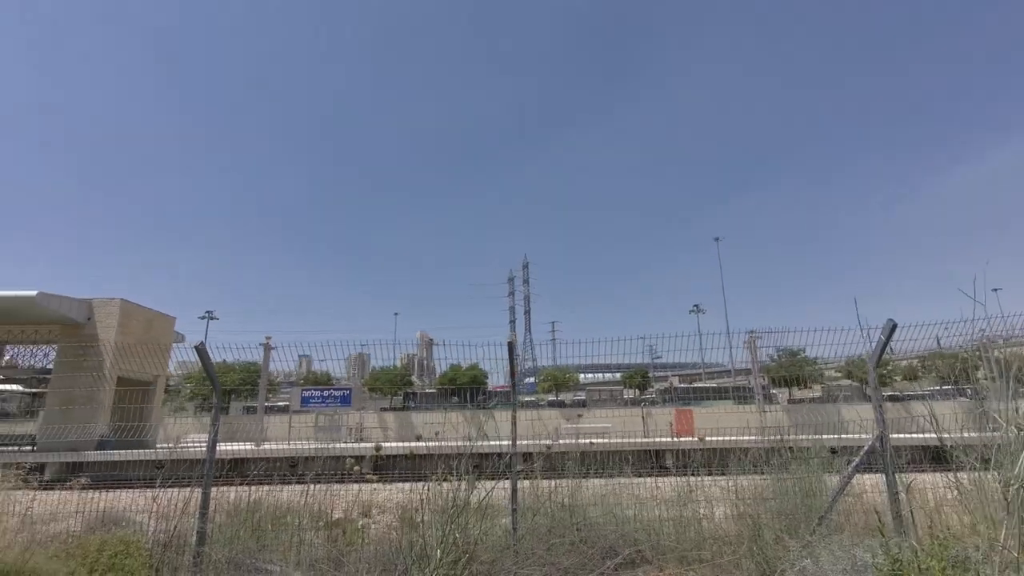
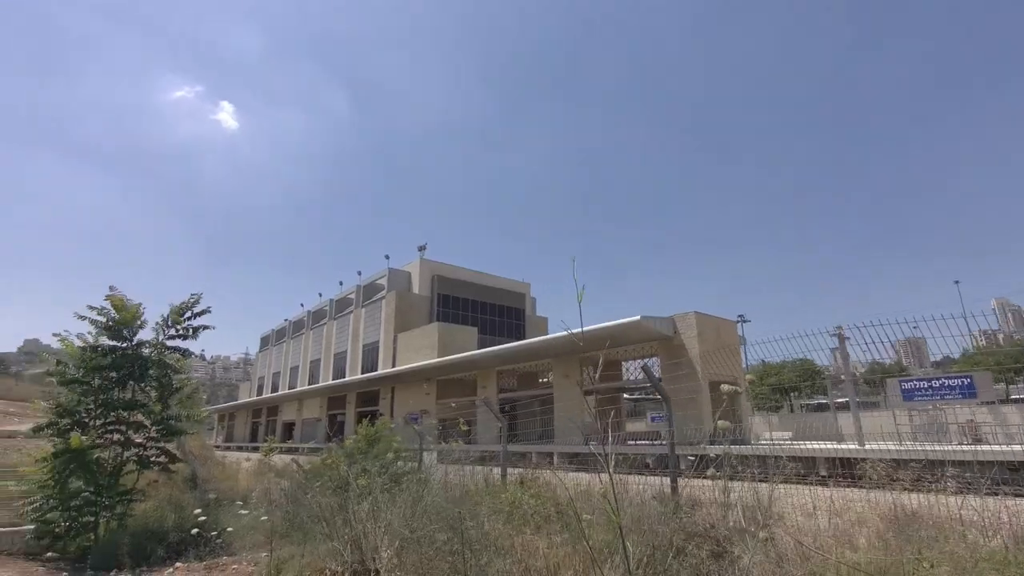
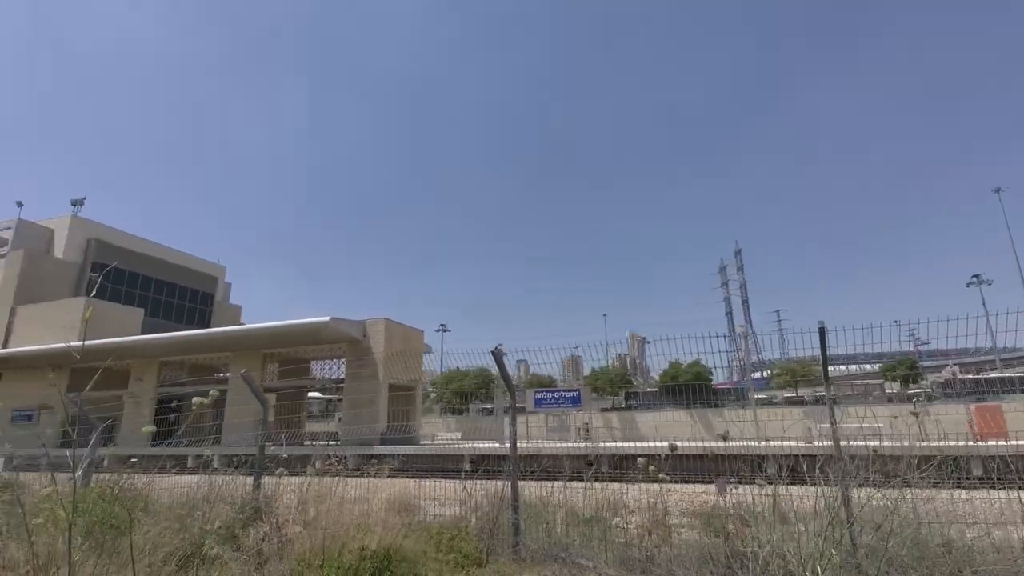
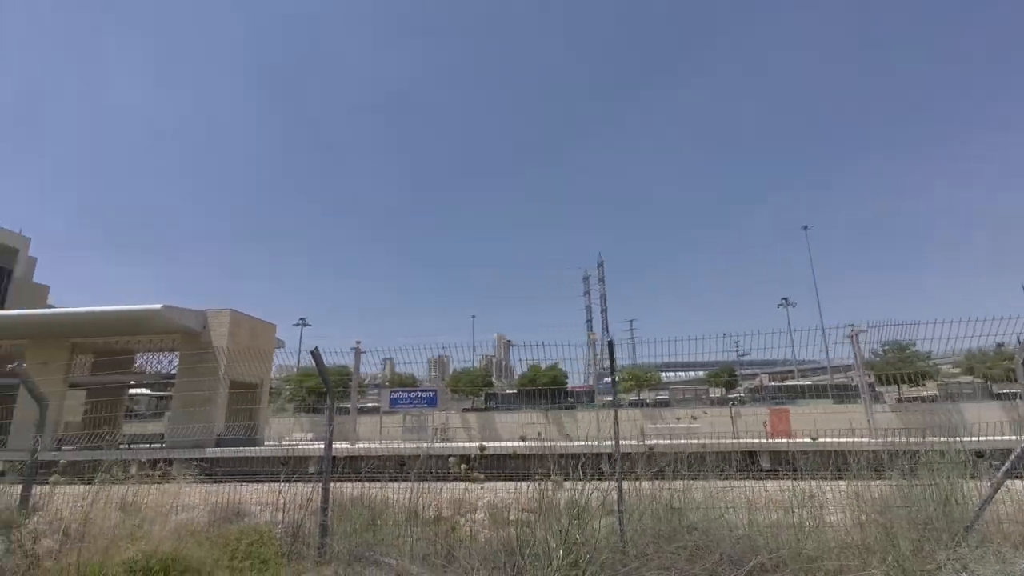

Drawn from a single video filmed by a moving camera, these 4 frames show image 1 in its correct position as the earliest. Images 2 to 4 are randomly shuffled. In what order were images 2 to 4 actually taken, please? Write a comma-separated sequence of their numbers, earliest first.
4, 3, 2
